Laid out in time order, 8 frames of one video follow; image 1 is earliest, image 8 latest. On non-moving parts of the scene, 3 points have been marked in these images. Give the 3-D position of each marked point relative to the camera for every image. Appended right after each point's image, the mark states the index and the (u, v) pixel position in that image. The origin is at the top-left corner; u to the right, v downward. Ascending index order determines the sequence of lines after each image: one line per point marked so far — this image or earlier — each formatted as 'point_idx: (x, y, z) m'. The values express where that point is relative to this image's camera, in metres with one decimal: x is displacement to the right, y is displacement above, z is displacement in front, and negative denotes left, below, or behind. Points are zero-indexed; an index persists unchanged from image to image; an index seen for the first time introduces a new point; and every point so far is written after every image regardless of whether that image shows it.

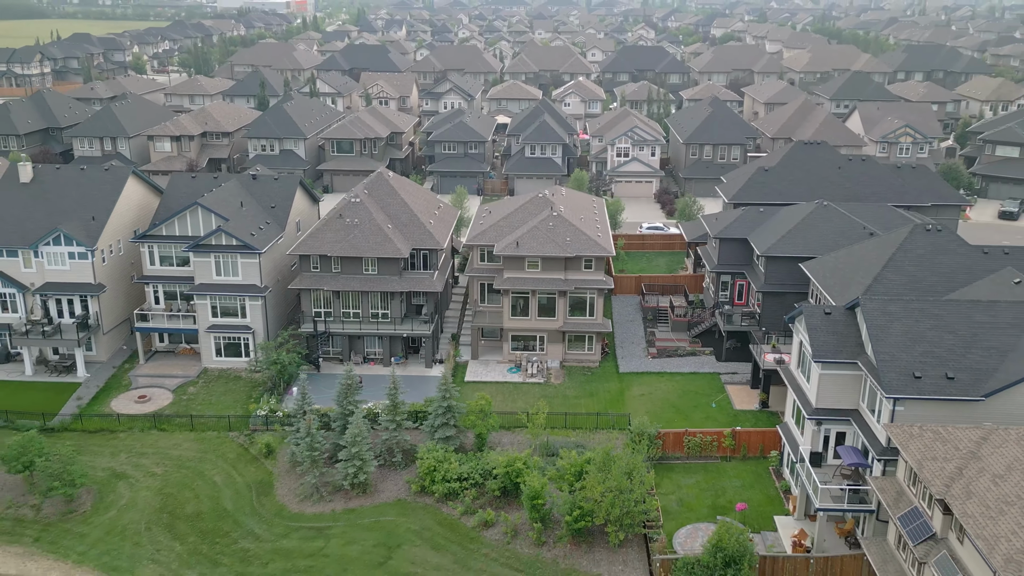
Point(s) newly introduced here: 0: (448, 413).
0: (-1.3, -2.5, +15.8) m
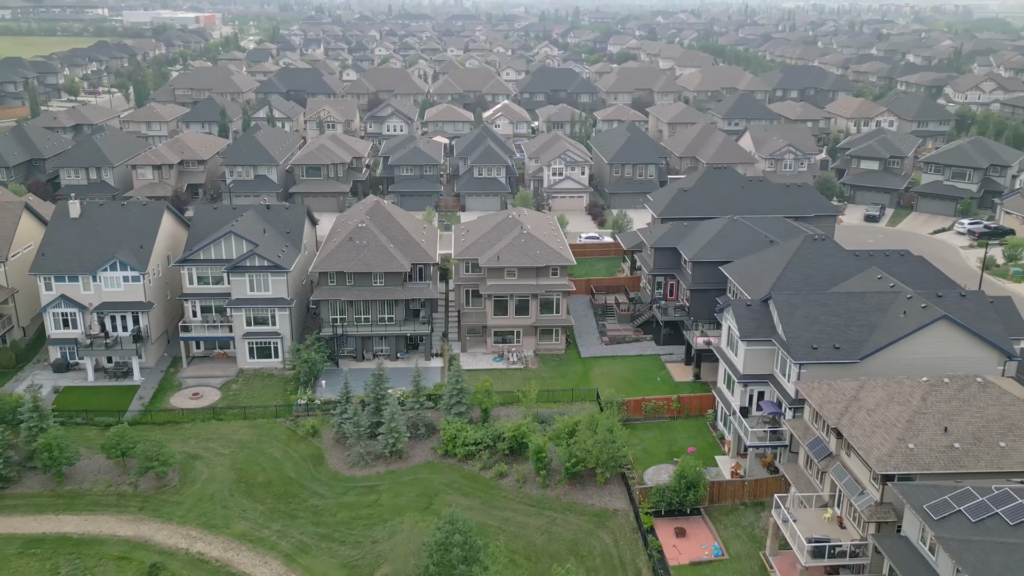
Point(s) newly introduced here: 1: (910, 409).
0: (-1.3, -2.6, +20.1) m
1: (+6.6, -2.2, +13.6) m
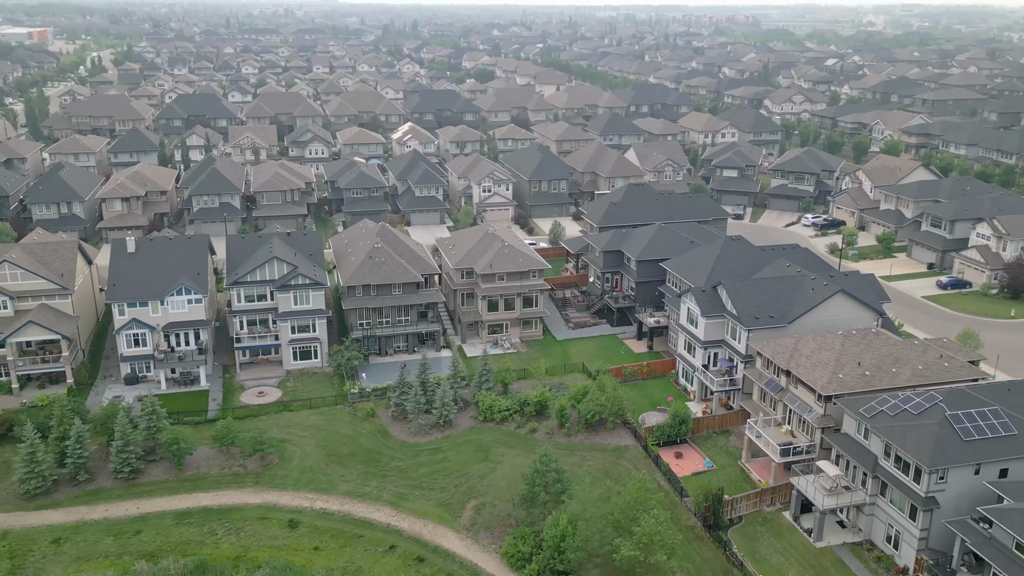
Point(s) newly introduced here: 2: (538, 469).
0: (-0.8, -2.7, +25.5) m
1: (+8.3, -1.7, +20.8) m
2: (+0.5, -4.3, +18.9) m
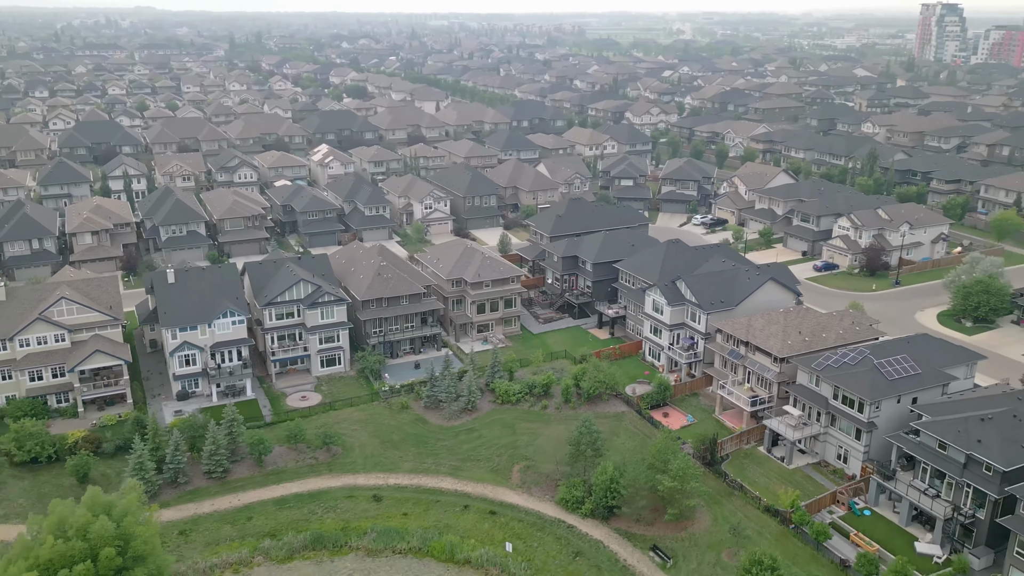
0: (-0.6, -2.9, +30.4) m
1: (+9.1, -1.2, +27.5) m
2: (+2.1, -4.3, +24.2) m
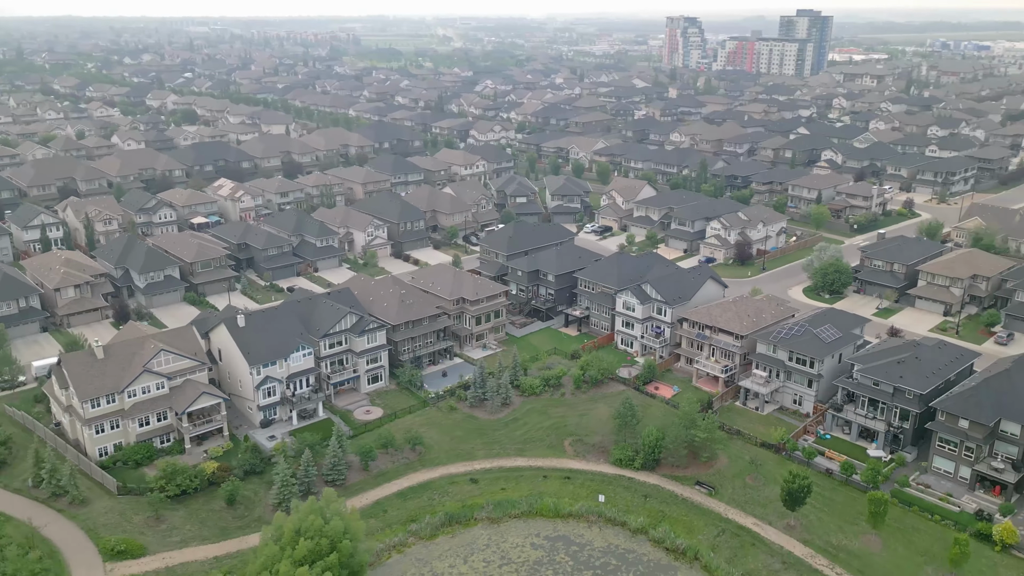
0: (+0.1, -3.5, +36.8) m
1: (+10.0, -1.0, +36.8) m
2: (+4.5, -4.6, +31.7) m
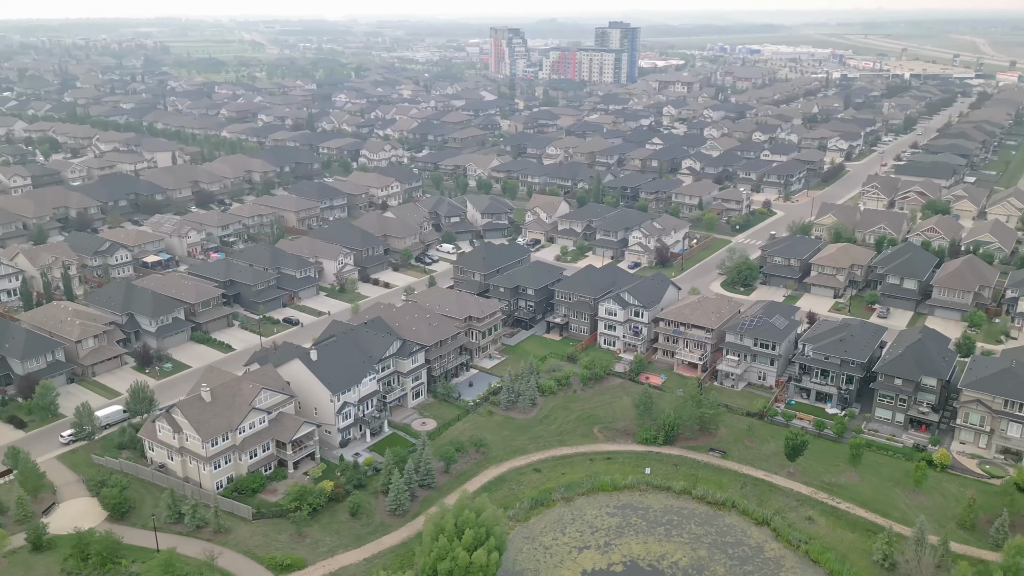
0: (+0.9, -4.4, +42.8) m
1: (+10.4, -1.1, +45.0) m
2: (+6.4, -5.1, +38.8) m
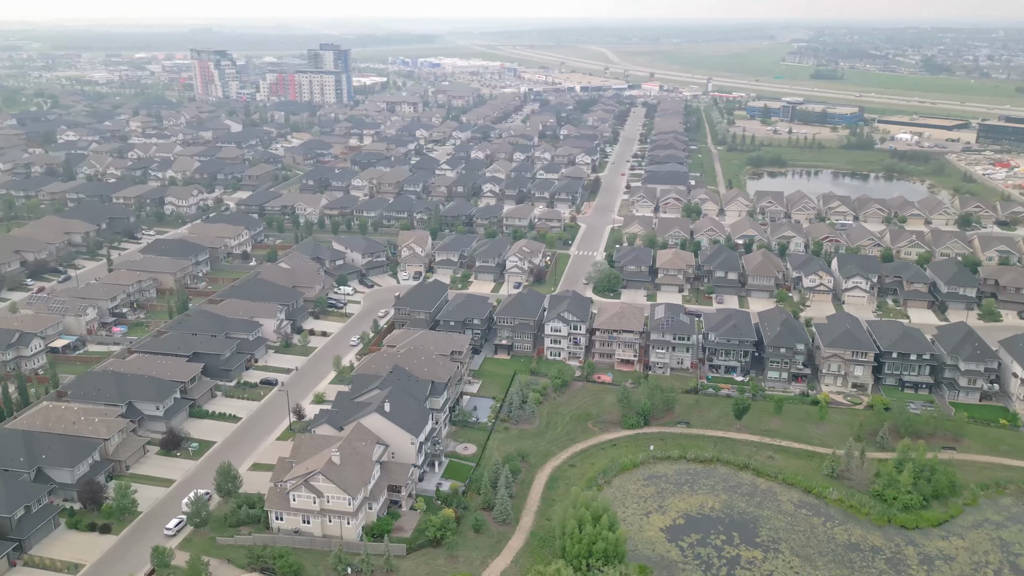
0: (+0.1, -6.3, +50.7) m
1: (+7.5, -2.0, +56.4) m
2: (+6.9, -6.2, +49.2) m
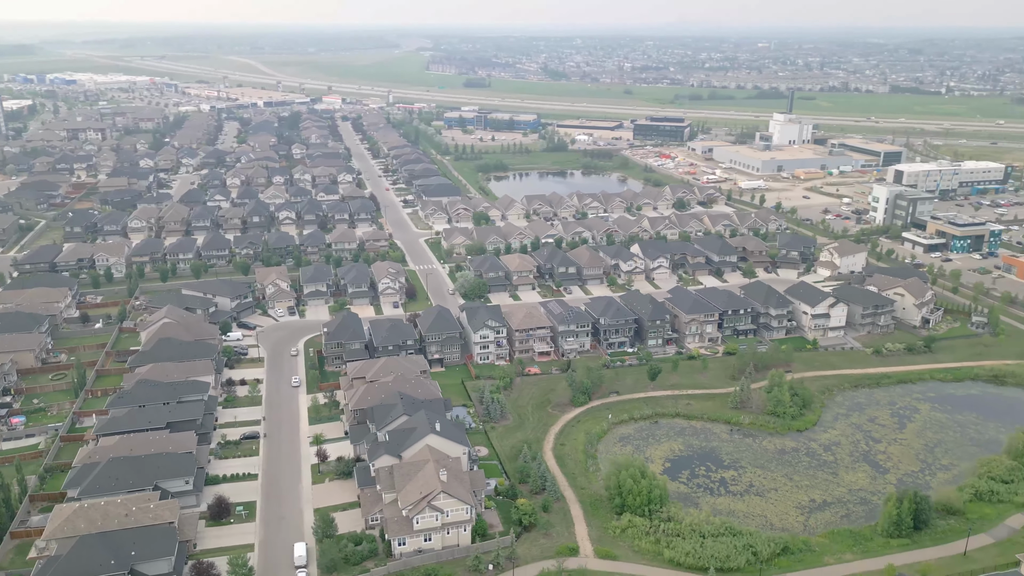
0: (-2.5, -7.4, +56.6) m
1: (+1.1, -2.3, +64.8) m
2: (+4.1, -6.3, +58.1) m
